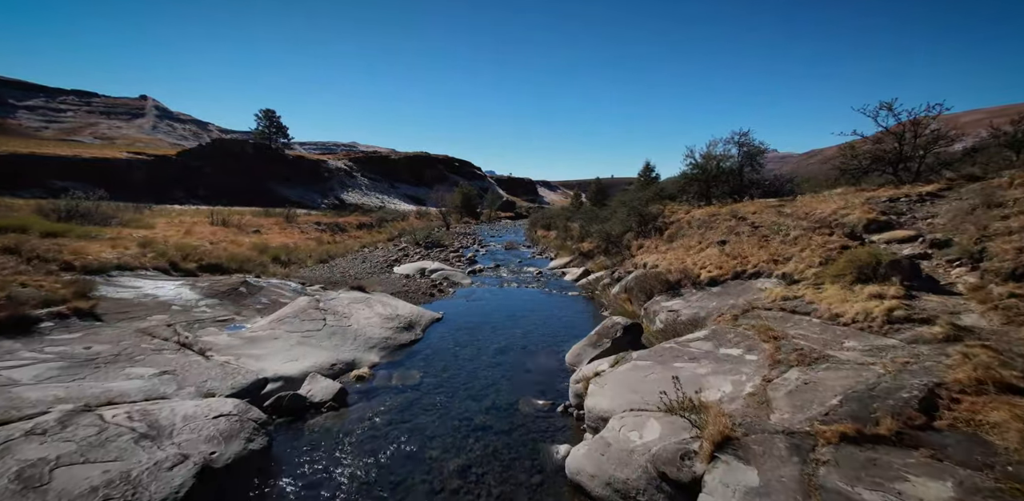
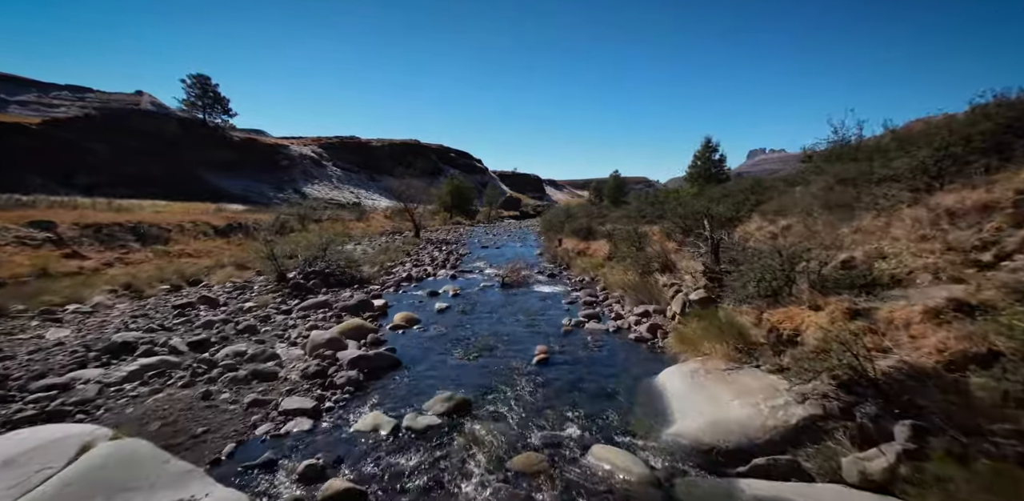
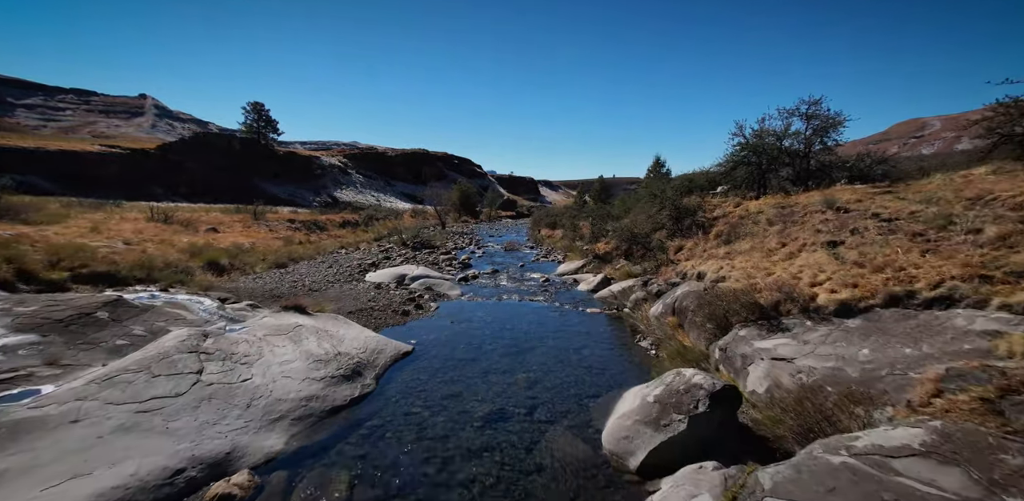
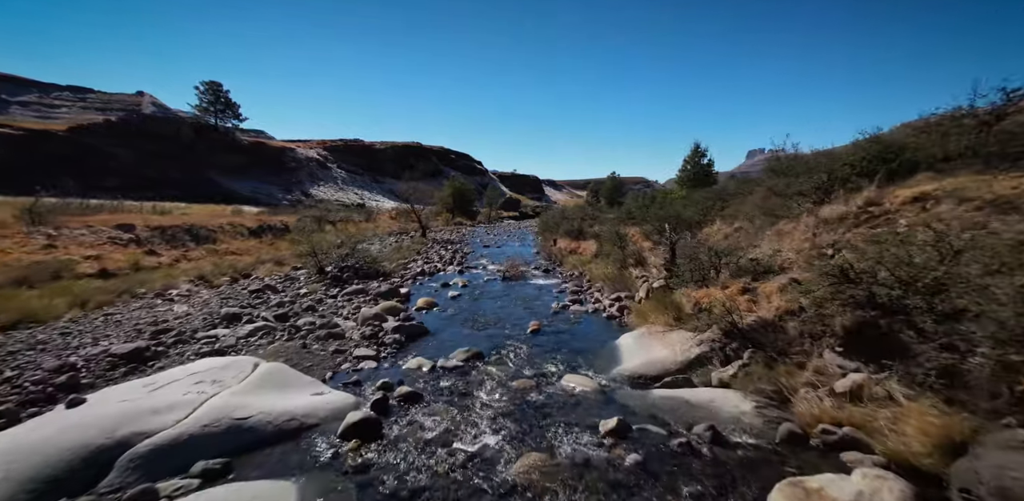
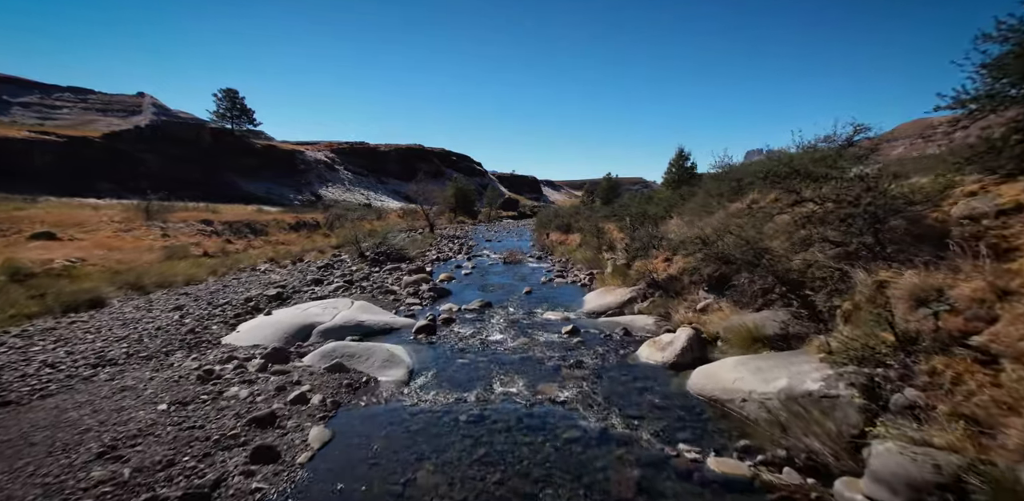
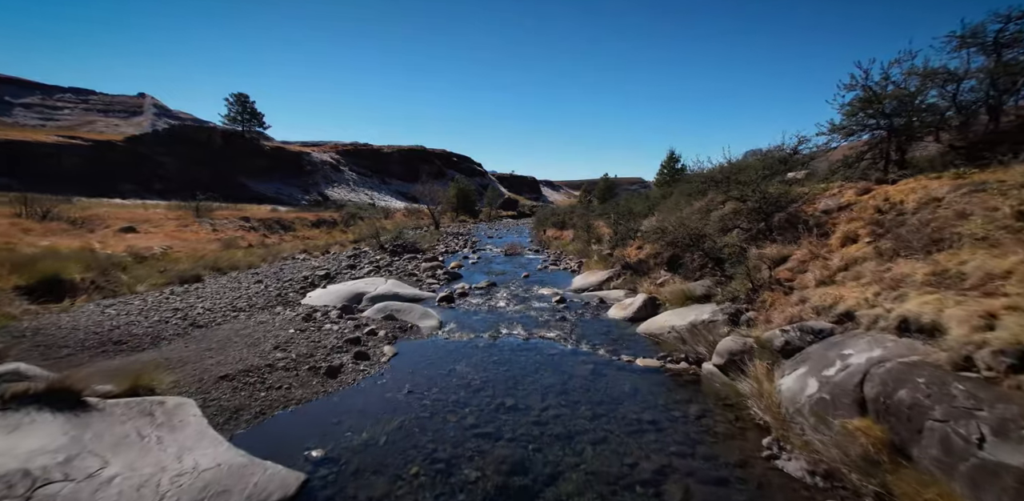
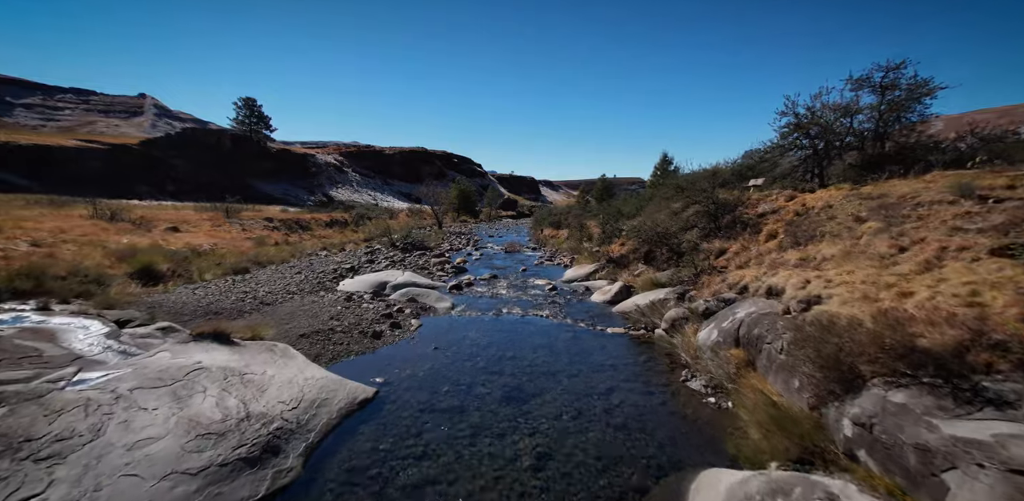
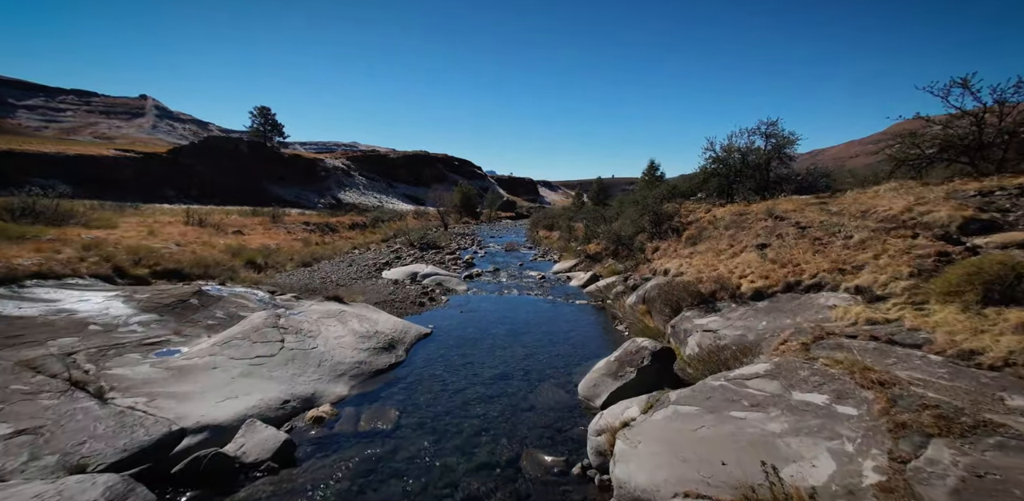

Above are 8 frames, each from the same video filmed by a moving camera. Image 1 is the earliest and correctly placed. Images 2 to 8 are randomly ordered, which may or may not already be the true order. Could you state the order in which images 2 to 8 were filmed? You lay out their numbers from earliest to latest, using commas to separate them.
8, 3, 7, 6, 5, 4, 2
